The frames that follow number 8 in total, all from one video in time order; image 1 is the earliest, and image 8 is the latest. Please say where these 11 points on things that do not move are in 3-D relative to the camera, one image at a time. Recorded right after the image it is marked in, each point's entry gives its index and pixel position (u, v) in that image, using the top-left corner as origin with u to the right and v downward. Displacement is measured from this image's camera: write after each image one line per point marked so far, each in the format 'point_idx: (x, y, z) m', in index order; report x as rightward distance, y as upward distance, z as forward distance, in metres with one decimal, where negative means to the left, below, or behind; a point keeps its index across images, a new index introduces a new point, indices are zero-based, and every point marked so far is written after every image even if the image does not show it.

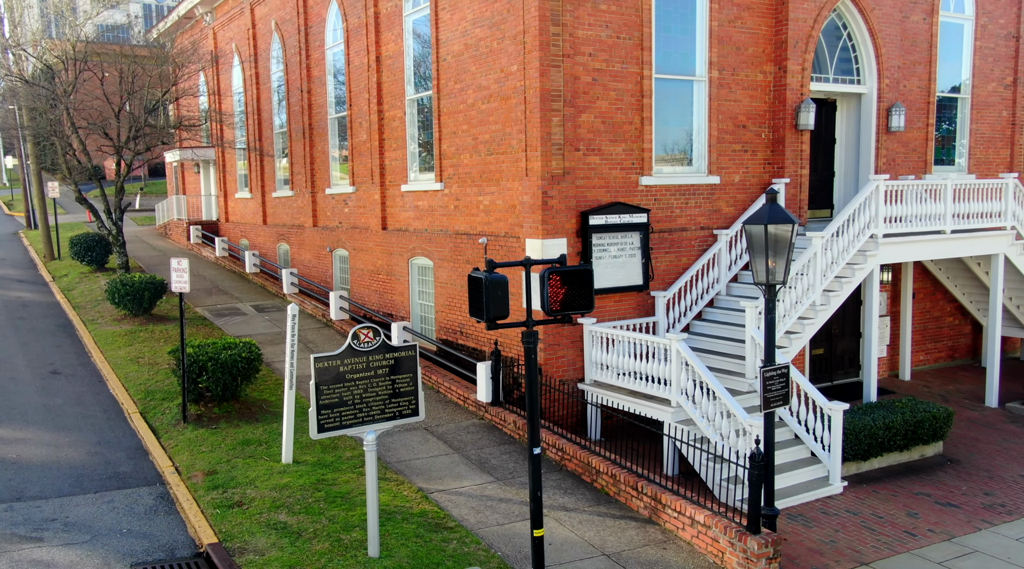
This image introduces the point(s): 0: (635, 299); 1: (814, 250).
0: (+1.9, -0.2, +11.7) m
1: (+4.2, +0.5, +10.6) m
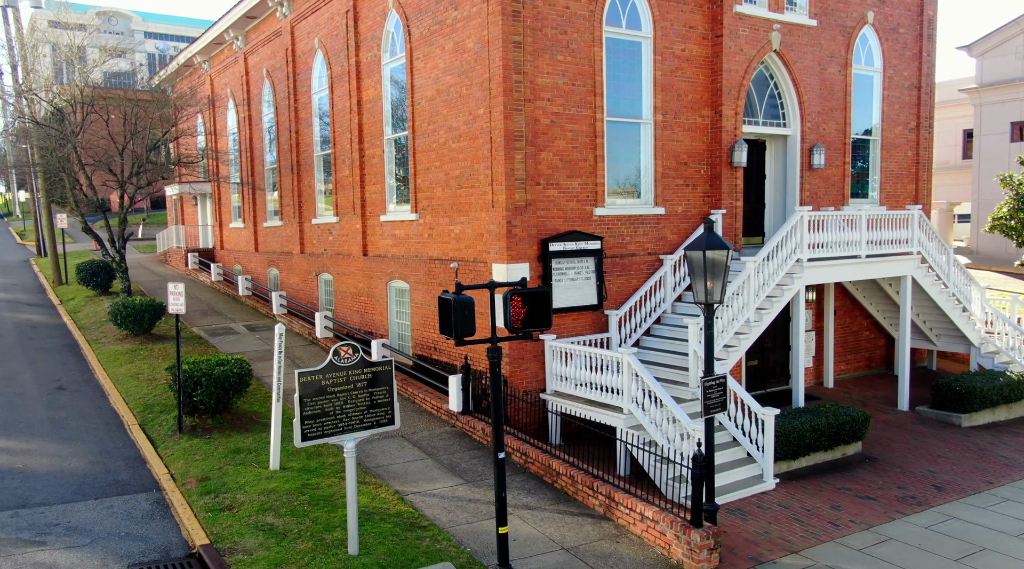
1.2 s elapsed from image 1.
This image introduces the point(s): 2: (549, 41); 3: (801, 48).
0: (+1.3, -0.5, +13.1) m
1: (+3.7, +0.2, +12.2) m
2: (+0.6, +3.9, +12.5) m
3: (+5.8, +4.8, +15.8) m
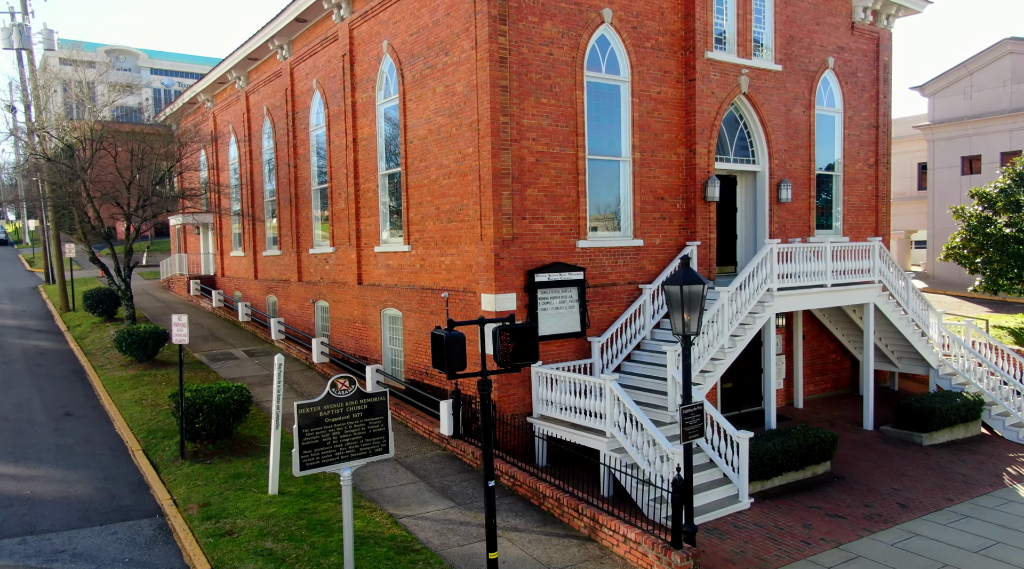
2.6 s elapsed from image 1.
0: (+1.1, -1.0, +13.9) m
1: (+3.5, -0.3, +13.1) m
2: (+0.4, +3.4, +13.4) m
3: (+5.5, +4.2, +16.8) m
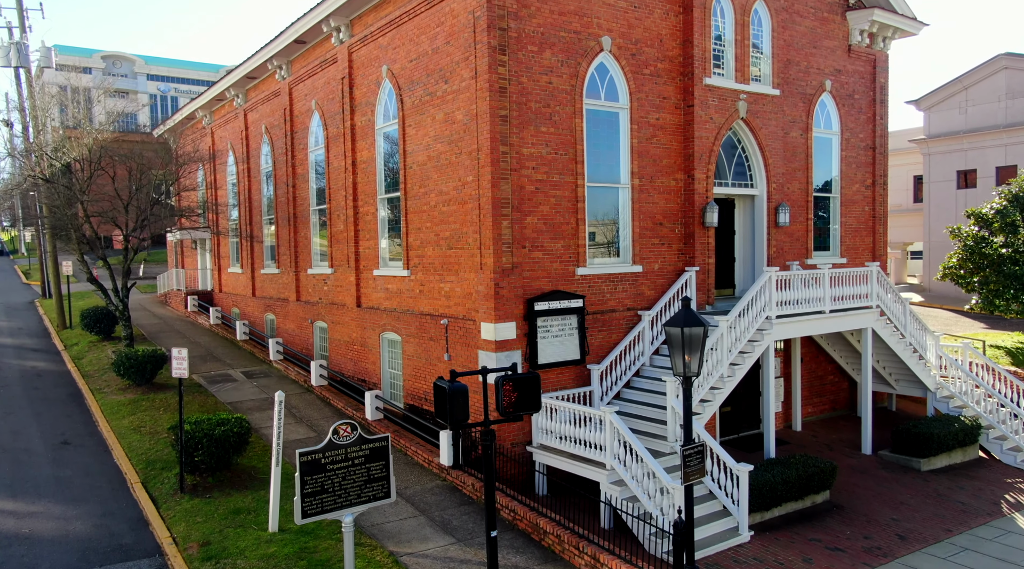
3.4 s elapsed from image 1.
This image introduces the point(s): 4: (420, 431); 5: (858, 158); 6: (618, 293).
0: (+1.1, -1.5, +13.9) m
1: (+3.5, -0.8, +13.1) m
2: (+0.4, +2.9, +13.4) m
3: (+5.5, +3.7, +16.9) m
4: (-1.7, -2.7, +14.2) m
5: (+8.6, +3.2, +19.3) m
6: (+2.0, -0.2, +14.6) m
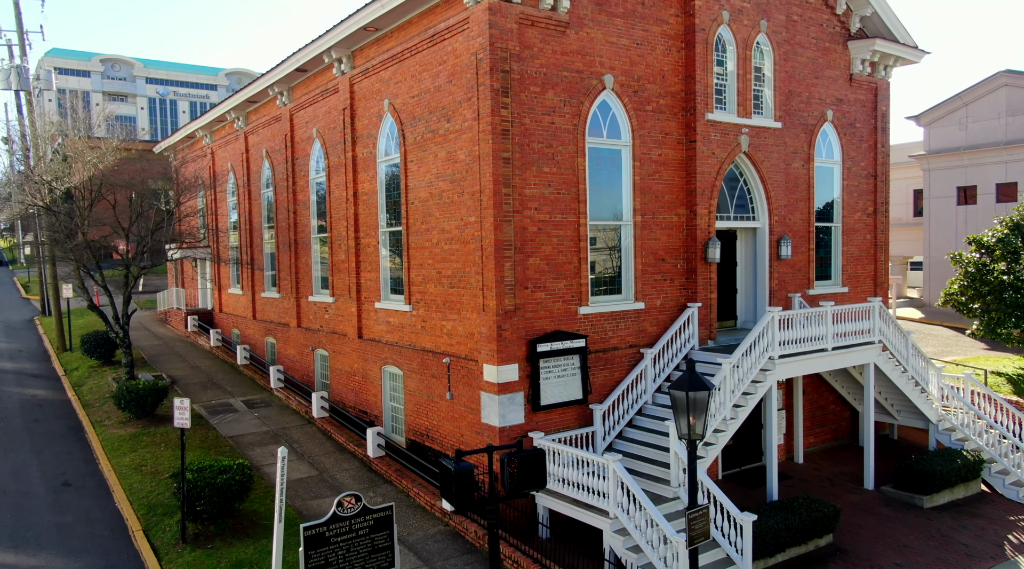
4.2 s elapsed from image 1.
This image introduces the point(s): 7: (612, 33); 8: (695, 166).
0: (+1.1, -2.2, +13.9) m
1: (+3.6, -1.5, +13.1) m
2: (+0.4, +2.2, +13.4) m
3: (+5.6, +3.0, +16.9) m
4: (-1.6, -3.4, +14.1) m
5: (+8.6, +2.4, +19.3) m
6: (+2.0, -0.9, +14.5) m
7: (+1.8, +4.6, +14.3) m
8: (+3.6, +2.3, +15.3) m
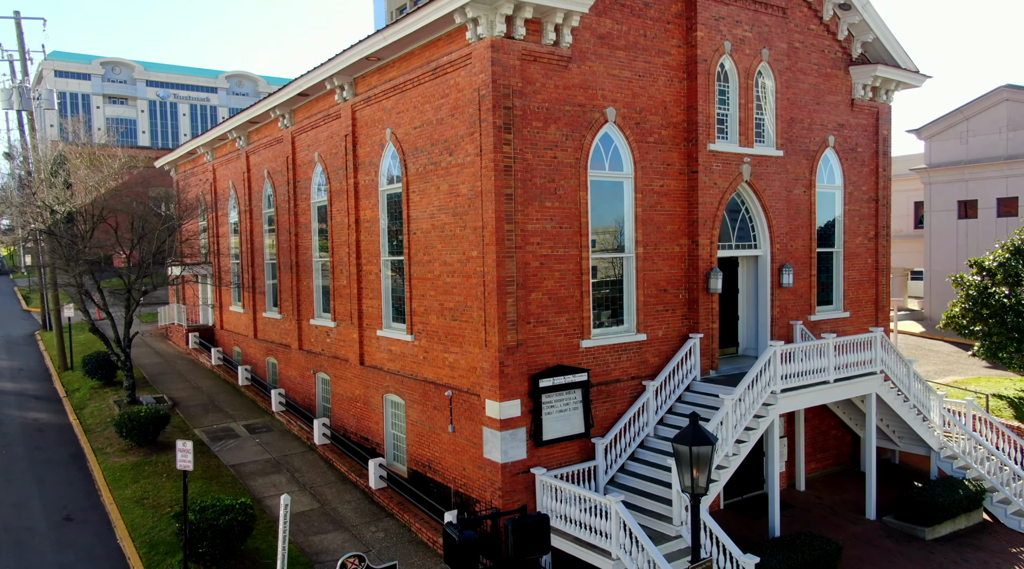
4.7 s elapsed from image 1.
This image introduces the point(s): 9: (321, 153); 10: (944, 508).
0: (+1.2, -2.8, +13.9) m
1: (+3.6, -2.1, +13.1) m
2: (+0.5, +1.6, +13.4) m
3: (+5.6, +2.3, +16.9) m
4: (-1.6, -4.0, +14.1) m
5: (+8.7, +1.8, +19.3) m
6: (+2.0, -1.5, +14.5) m
7: (+1.9, +4.0, +14.3) m
8: (+3.6, +1.7, +15.3) m
9: (-4.7, +3.2, +19.3) m
10: (+8.4, -4.3, +15.2) m
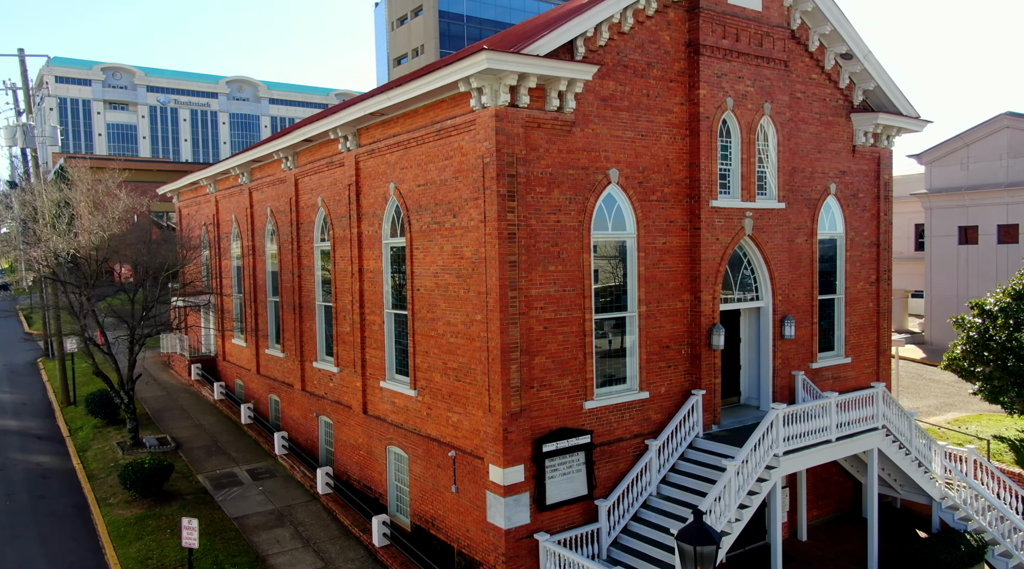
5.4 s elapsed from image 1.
0: (+1.2, -3.9, +13.9) m
1: (+3.7, -3.2, +13.1) m
2: (+0.5, +0.5, +13.5) m
3: (+5.7, +1.2, +17.0) m
4: (-1.5, -5.1, +14.2) m
5: (+8.7, +0.7, +19.4) m
6: (+2.1, -2.6, +14.6) m
7: (+2.0, +2.9, +14.4) m
8: (+3.7, +0.6, +15.4) m
9: (-4.7, +2.1, +19.4) m
10: (+8.5, -5.5, +15.2) m
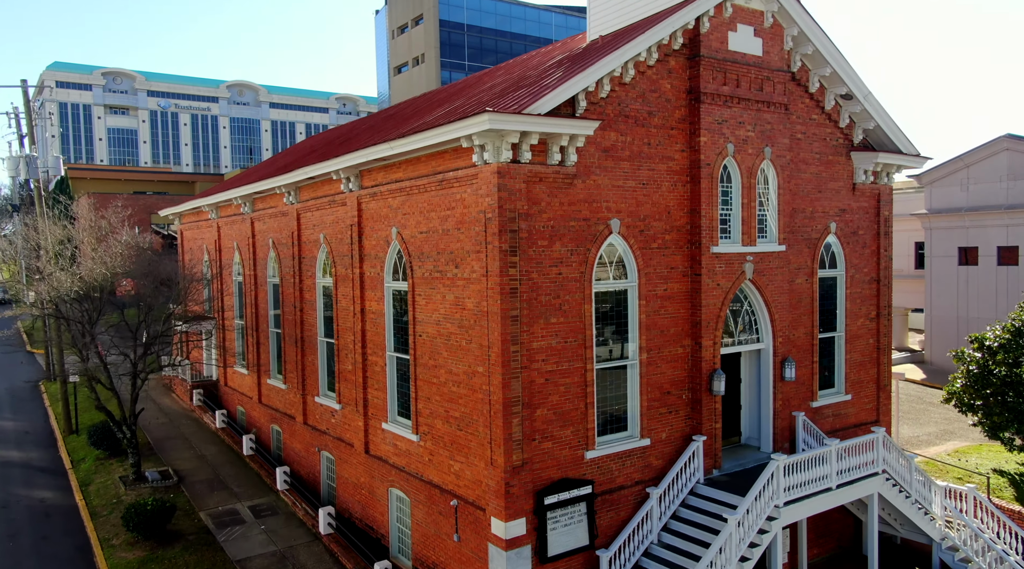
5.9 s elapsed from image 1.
0: (+1.3, -4.9, +14.0) m
1: (+3.7, -4.1, +13.2) m
2: (+0.5, -0.4, +13.5) m
3: (+5.7, +0.3, +17.1) m
4: (-1.5, -6.0, +14.2) m
5: (+8.7, -0.2, +19.5) m
6: (+2.1, -3.5, +14.7) m
7: (+2.0, +2.0, +14.5) m
8: (+3.7, -0.3, +15.4) m
9: (-4.6, +1.2, +19.5) m
10: (+8.5, -6.4, +15.3) m
